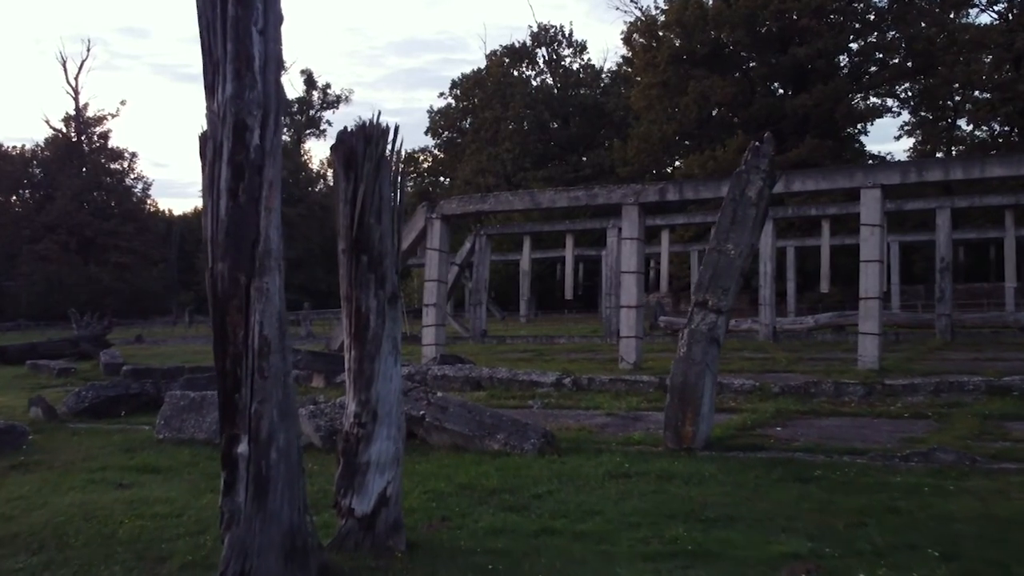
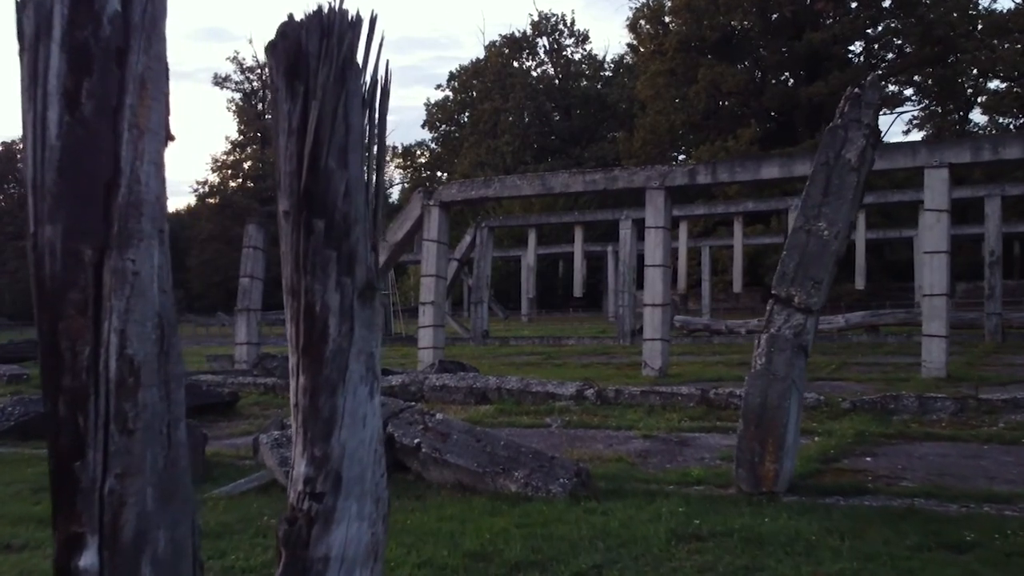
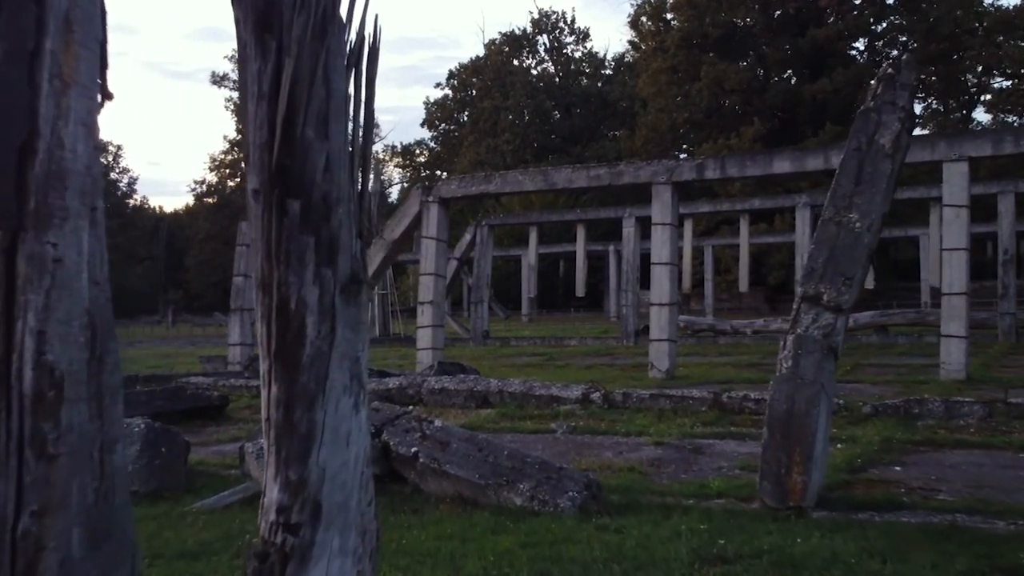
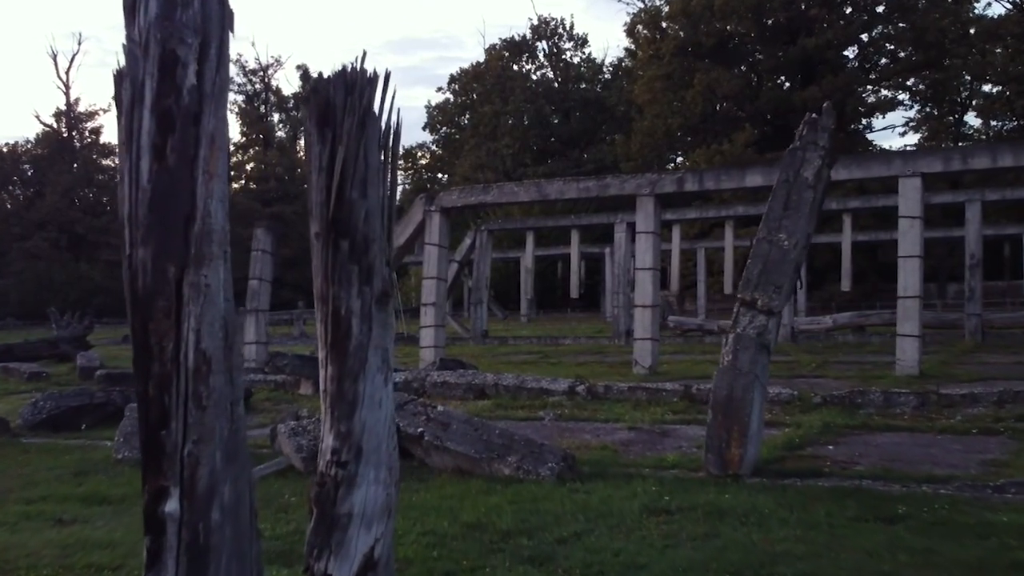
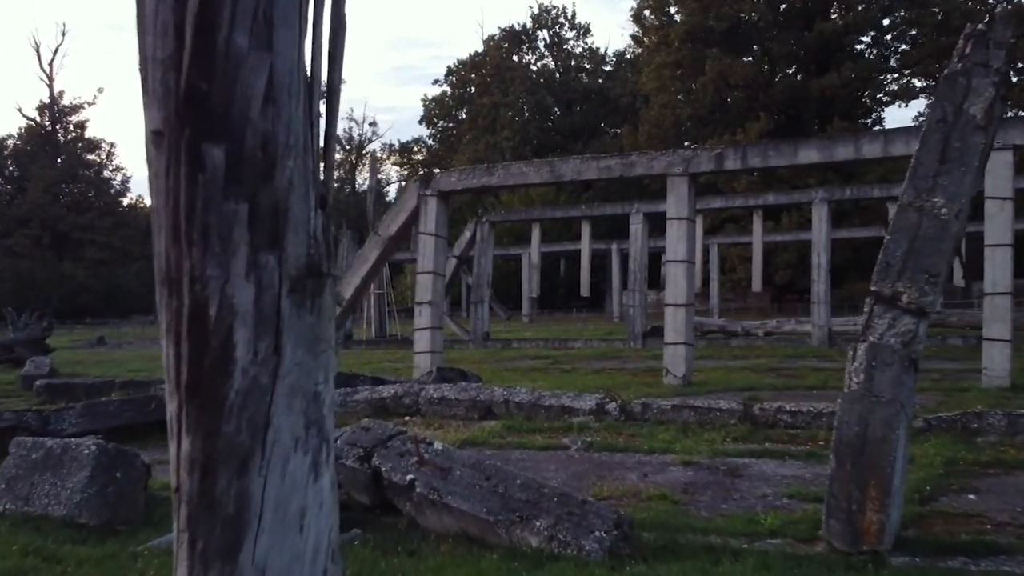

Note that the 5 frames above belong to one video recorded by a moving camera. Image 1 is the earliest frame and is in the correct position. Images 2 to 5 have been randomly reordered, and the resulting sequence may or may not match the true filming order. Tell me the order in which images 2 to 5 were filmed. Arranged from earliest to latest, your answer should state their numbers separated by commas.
4, 2, 3, 5
